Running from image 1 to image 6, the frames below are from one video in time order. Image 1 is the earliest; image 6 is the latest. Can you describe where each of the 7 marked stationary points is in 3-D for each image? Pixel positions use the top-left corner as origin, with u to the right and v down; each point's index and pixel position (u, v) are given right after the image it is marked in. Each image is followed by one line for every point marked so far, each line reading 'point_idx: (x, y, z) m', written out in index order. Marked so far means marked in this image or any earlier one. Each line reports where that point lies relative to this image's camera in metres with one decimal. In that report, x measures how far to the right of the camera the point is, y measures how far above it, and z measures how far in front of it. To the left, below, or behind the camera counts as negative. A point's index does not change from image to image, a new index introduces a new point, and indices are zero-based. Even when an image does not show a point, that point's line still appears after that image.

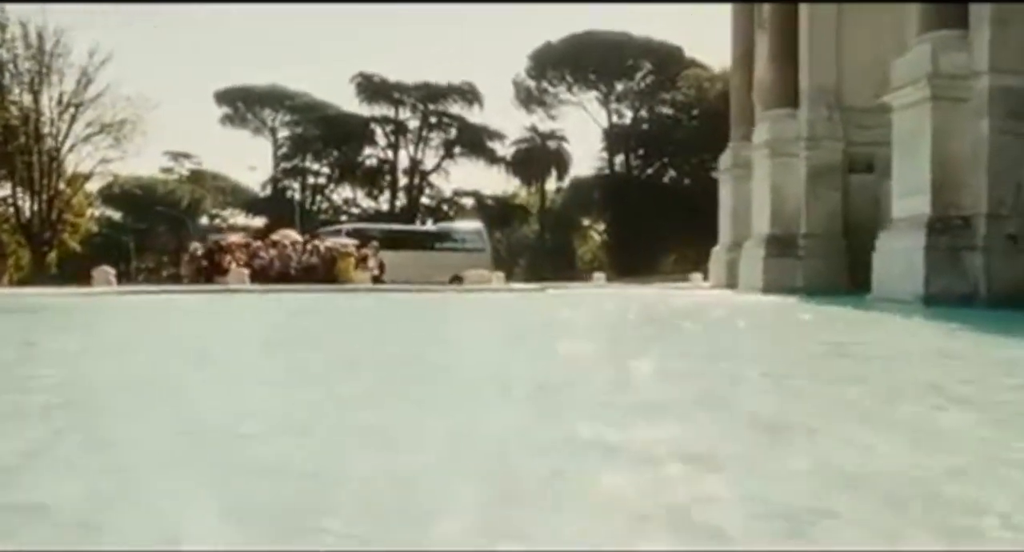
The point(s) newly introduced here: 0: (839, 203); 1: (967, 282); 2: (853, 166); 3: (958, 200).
0: (+4.9, +1.1, +13.0) m
1: (+4.7, -0.1, +8.9) m
2: (+5.2, +1.7, +13.1) m
3: (+4.7, +0.8, +9.2) m
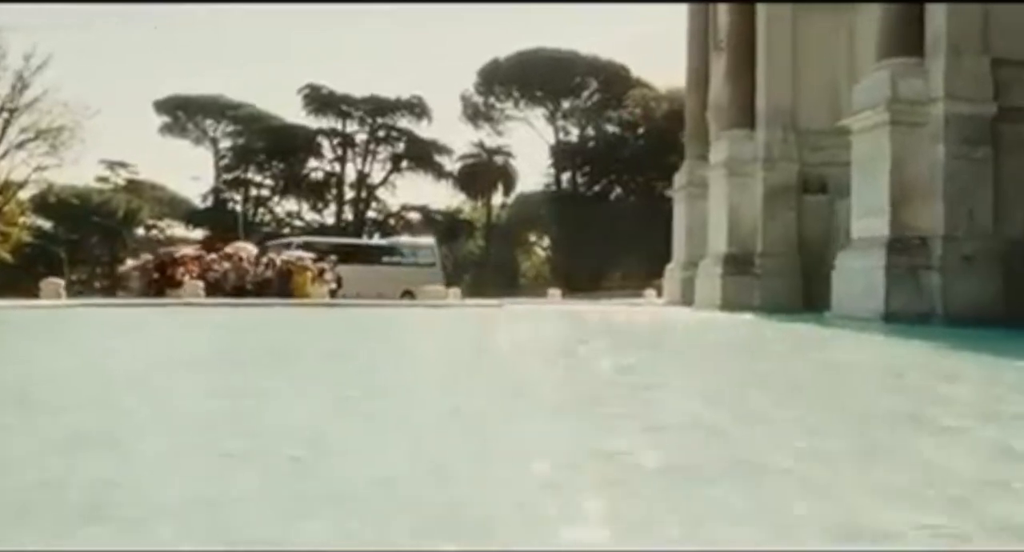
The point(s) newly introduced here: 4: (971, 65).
0: (+4.3, +0.8, +13.3) m
1: (+4.4, -0.3, +9.2) m
2: (+4.6, +1.4, +13.4) m
3: (+4.4, +0.6, +9.5) m
4: (+5.1, +2.3, +9.5) m
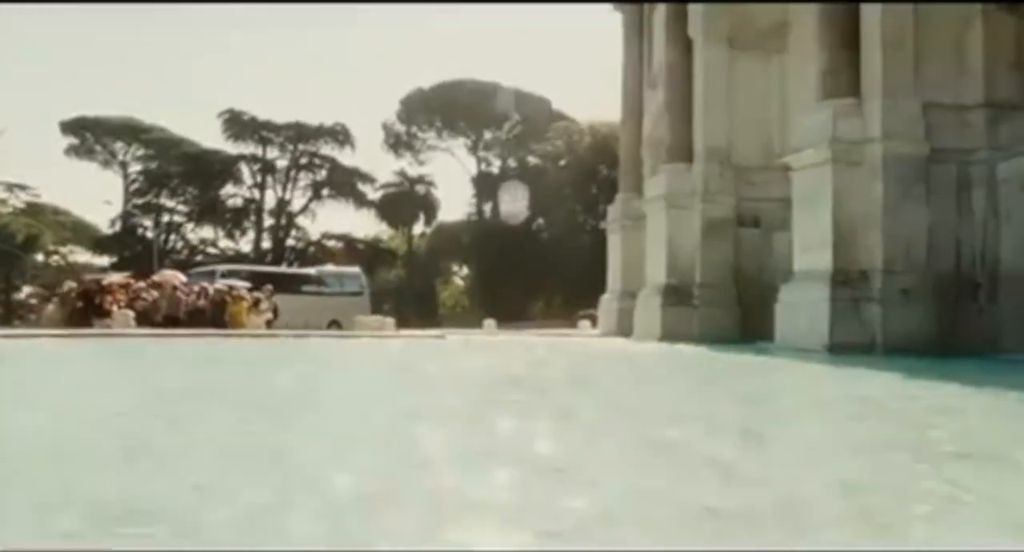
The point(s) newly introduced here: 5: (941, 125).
0: (+3.4, +0.3, +13.7) m
1: (+3.9, -0.6, +9.6) m
2: (+3.7, +0.9, +13.9) m
3: (+3.9, +0.2, +9.9) m
4: (+4.6, +2.0, +10.0) m
5: (+5.1, +1.8, +10.1) m
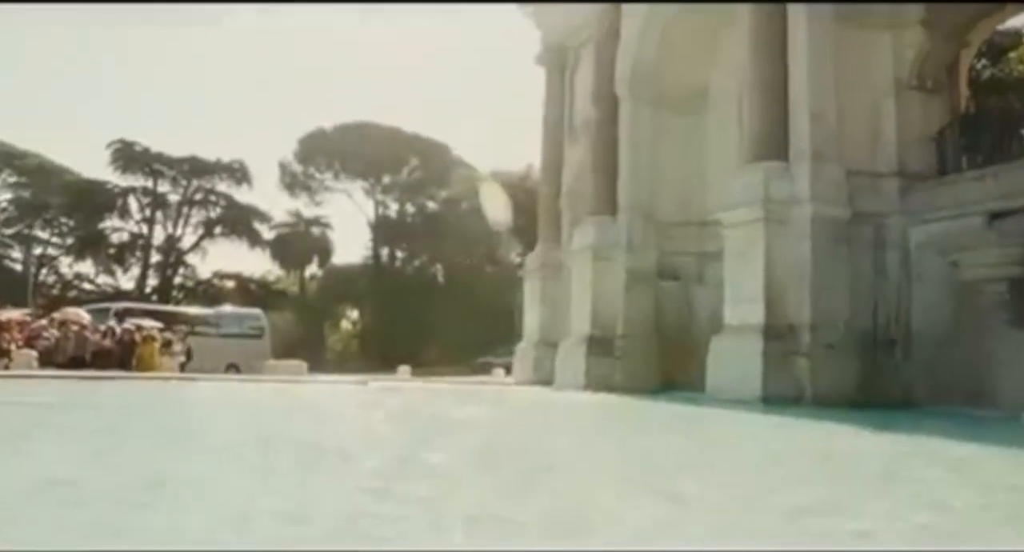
0: (+2.2, -0.5, +14.1) m
1: (+3.3, -1.3, +10.0) m
2: (+2.5, 0.0, +14.3) m
3: (+3.3, -0.4, +10.3) m
4: (+3.9, +1.3, +10.7) m
5: (+4.4, +1.1, +10.8) m
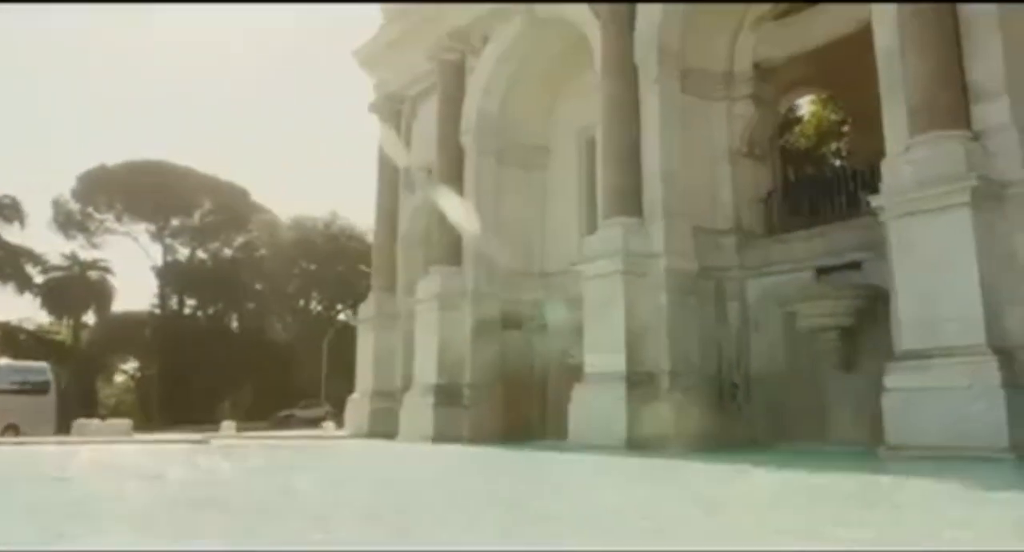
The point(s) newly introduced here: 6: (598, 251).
0: (-0.3, -1.4, +14.2) m
1: (+1.7, -1.9, +10.5) m
2: (-0.1, -0.8, +14.5) m
3: (+1.7, -1.0, +10.9) m
4: (+2.2, +0.6, +11.5) m
5: (+2.6, +0.4, +11.7) m
6: (+1.1, +0.3, +11.3) m
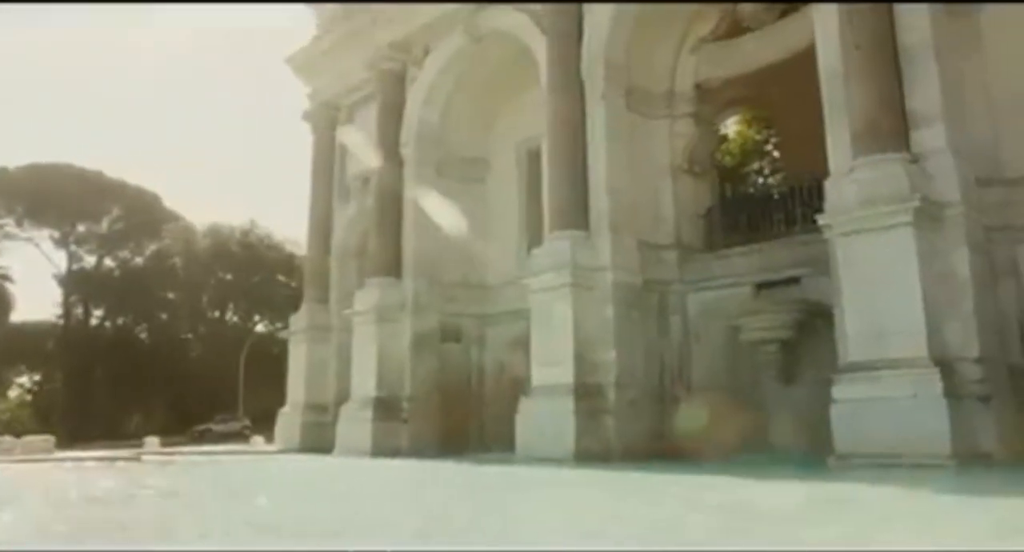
0: (-1.2, -1.5, +14.1) m
1: (+1.1, -2.0, +10.6) m
2: (-1.1, -1.0, +14.5) m
3: (+1.0, -1.2, +11.0) m
4: (+1.5, +0.4, +11.7) m
5: (+1.9, +0.2, +12.0) m
6: (+0.4, +0.1, +11.4) m
